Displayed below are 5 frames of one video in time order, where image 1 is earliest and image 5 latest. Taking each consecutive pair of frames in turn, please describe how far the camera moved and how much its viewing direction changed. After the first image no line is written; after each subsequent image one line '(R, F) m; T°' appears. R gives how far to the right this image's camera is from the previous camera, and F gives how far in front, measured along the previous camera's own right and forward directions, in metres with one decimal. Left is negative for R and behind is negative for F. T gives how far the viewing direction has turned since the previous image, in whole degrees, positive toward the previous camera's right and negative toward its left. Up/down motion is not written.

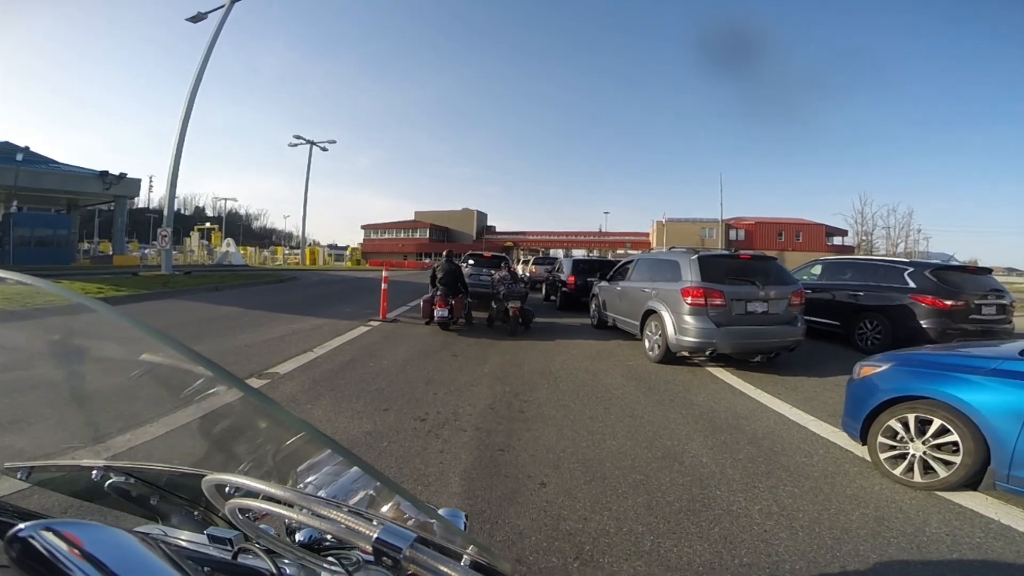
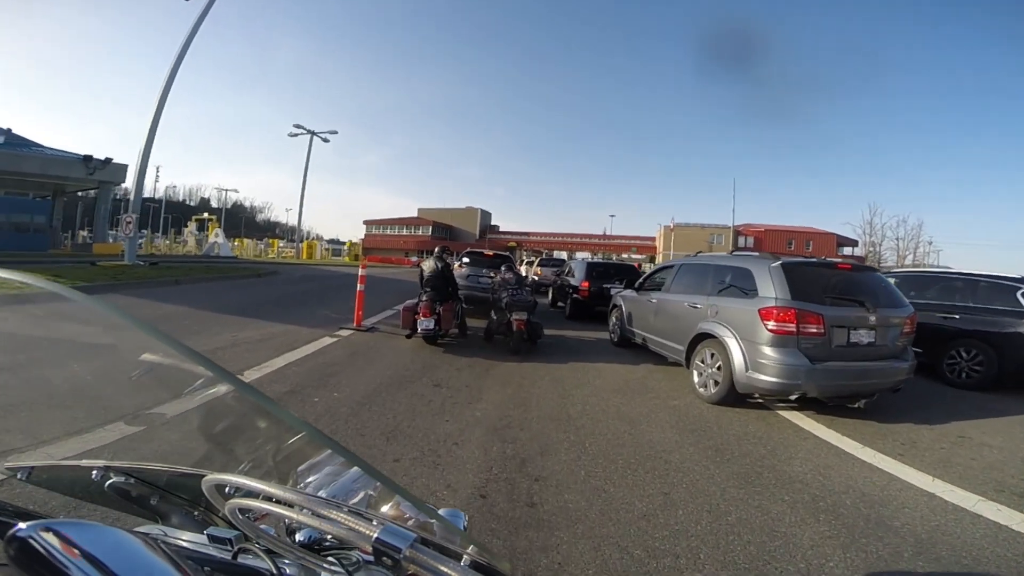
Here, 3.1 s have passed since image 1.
(-0.1, +2.1) m; 0°
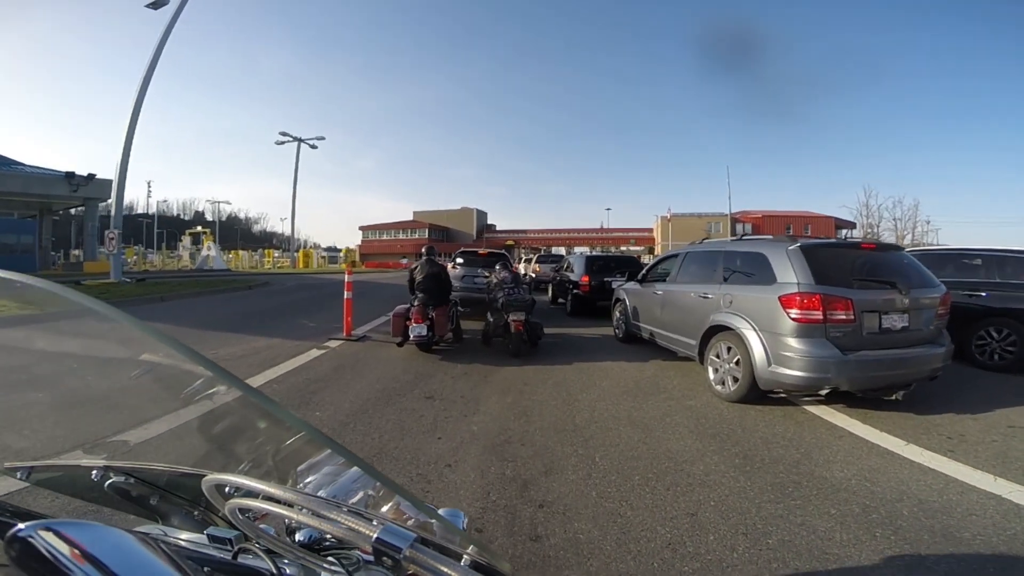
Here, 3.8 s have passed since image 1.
(+0.1, +0.5) m; 0°
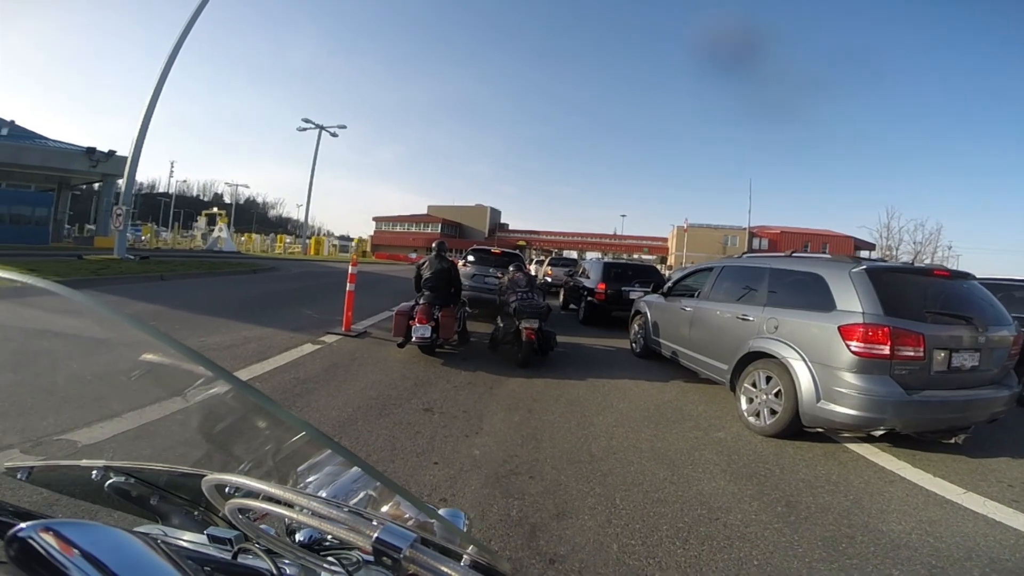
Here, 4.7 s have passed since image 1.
(-0.1, +0.6) m; -1°
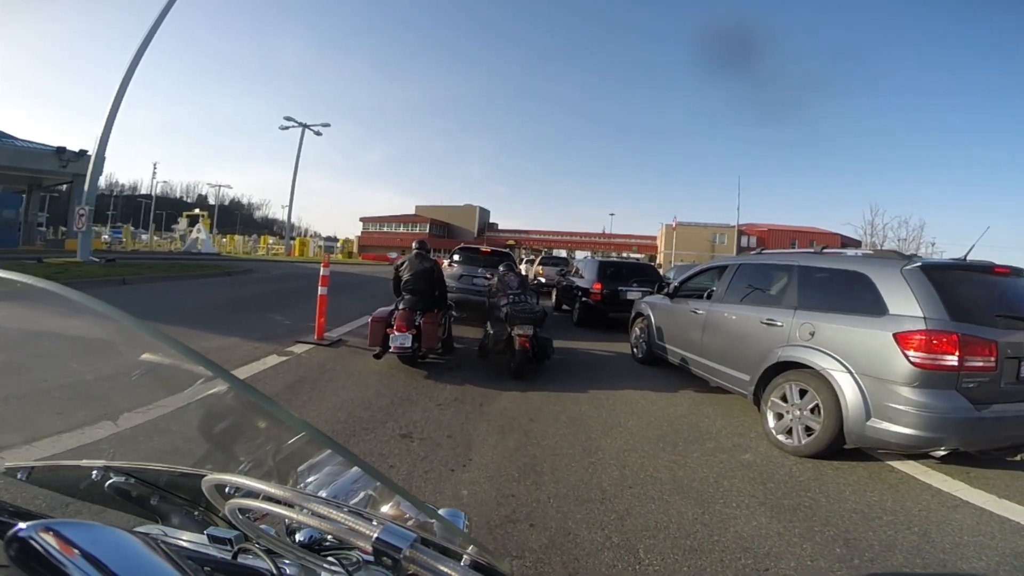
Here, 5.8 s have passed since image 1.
(0.0, +0.7) m; +1°
